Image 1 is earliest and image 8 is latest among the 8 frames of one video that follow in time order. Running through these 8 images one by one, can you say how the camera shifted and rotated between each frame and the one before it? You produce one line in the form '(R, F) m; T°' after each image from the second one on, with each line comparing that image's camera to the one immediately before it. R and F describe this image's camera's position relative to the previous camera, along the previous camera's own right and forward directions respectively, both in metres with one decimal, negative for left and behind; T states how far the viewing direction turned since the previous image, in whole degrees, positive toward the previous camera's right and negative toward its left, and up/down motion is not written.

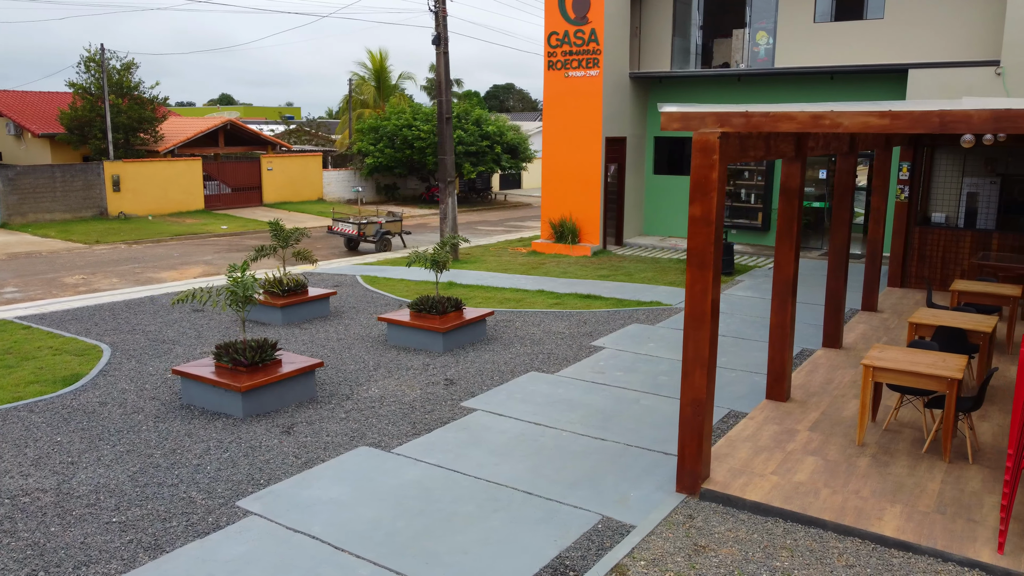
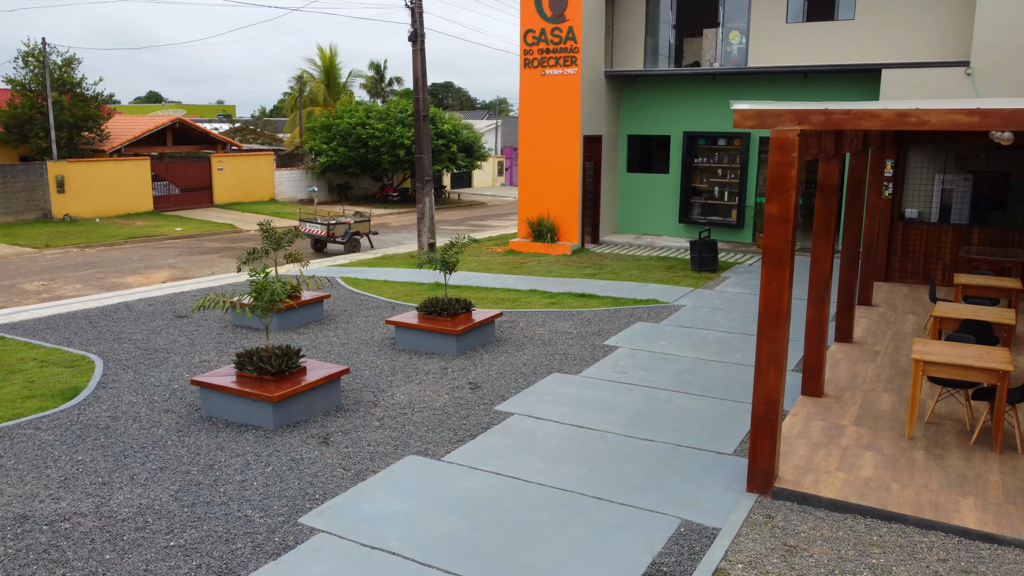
(-0.9, +0.2) m; +5°
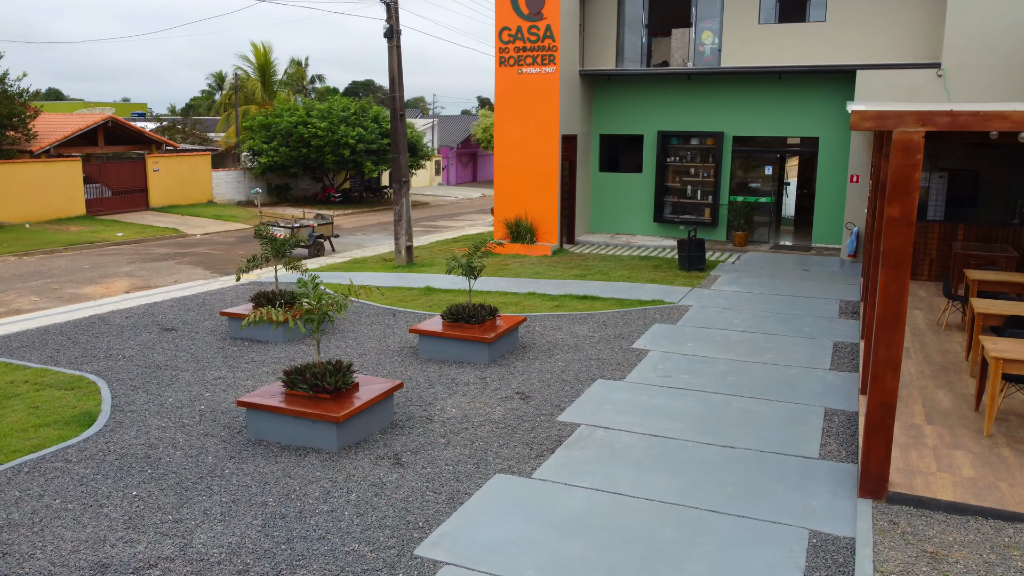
(-1.3, +0.4) m; +6°
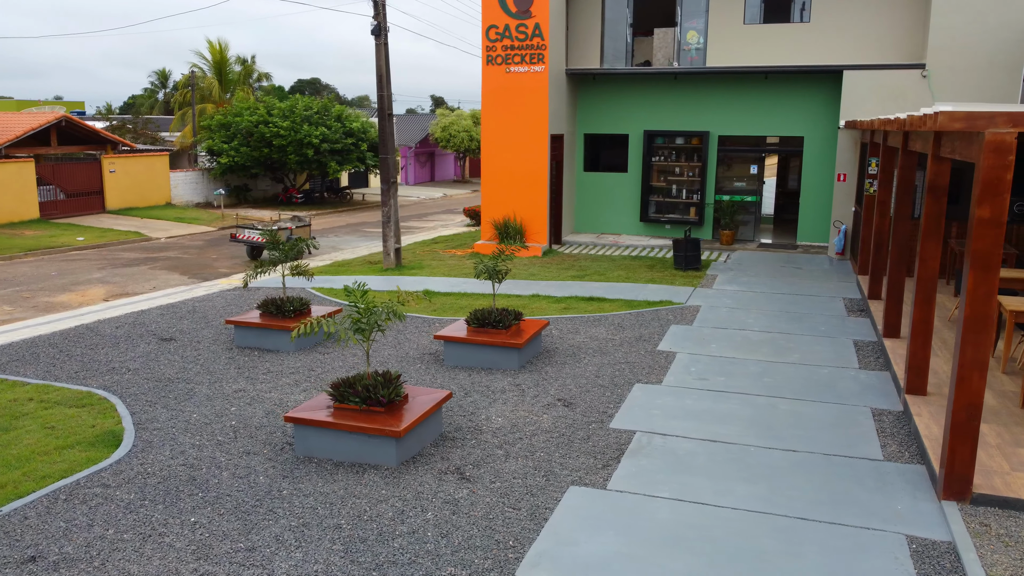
(-0.9, +0.2) m; +4°
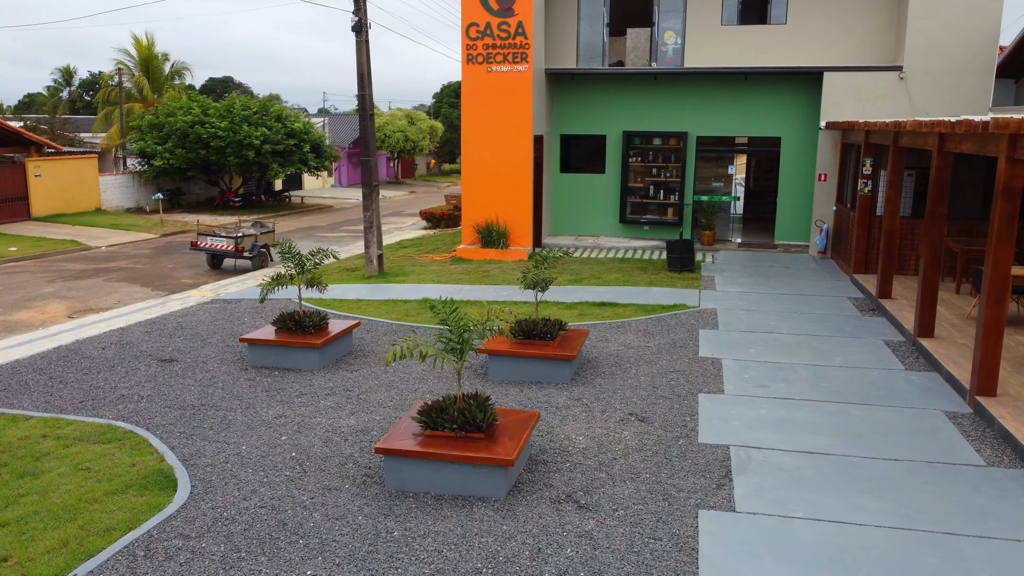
(-1.4, +0.5) m; +6°
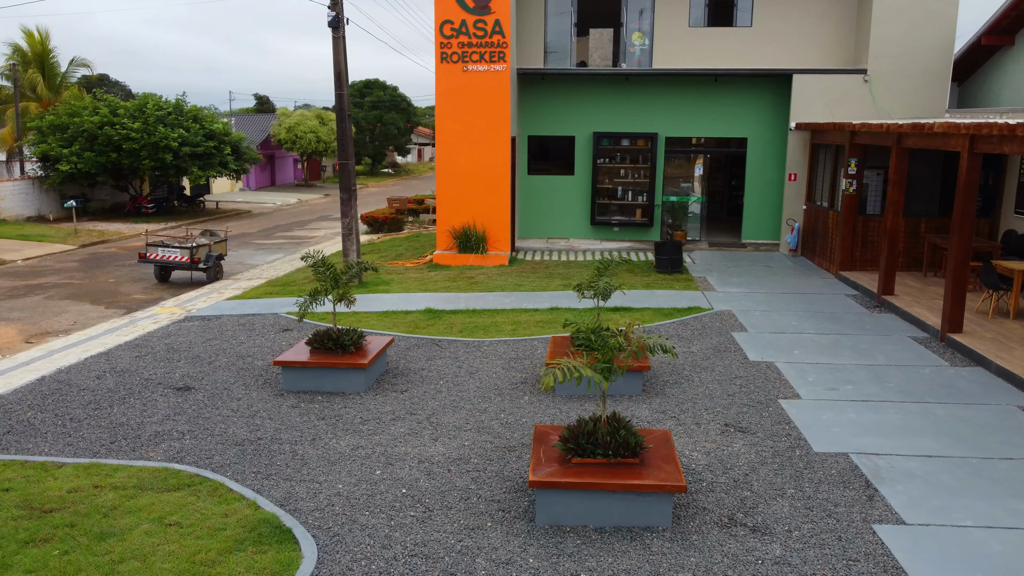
(-1.8, +0.6) m; +8°
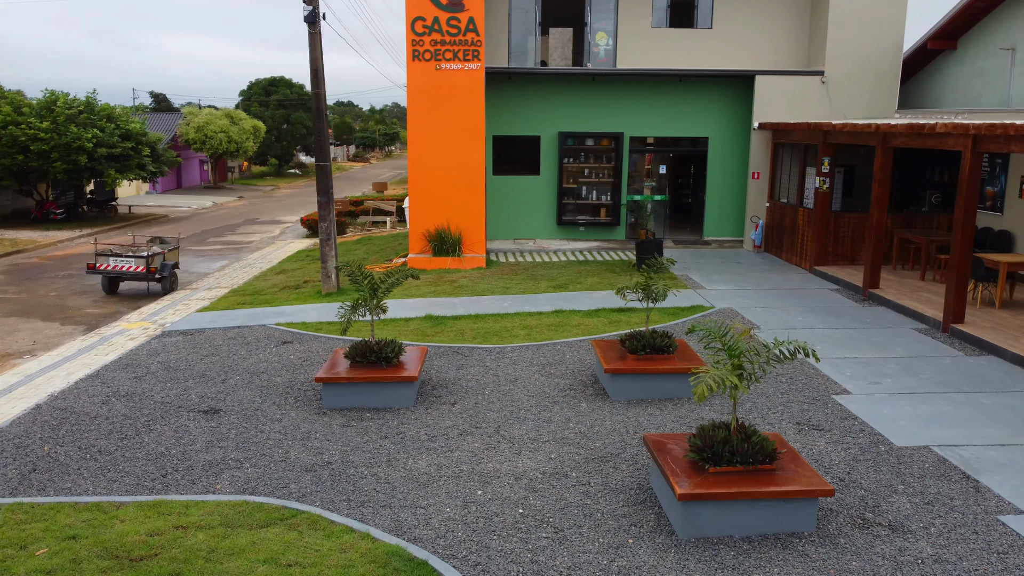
(-1.5, +0.3) m; +7°
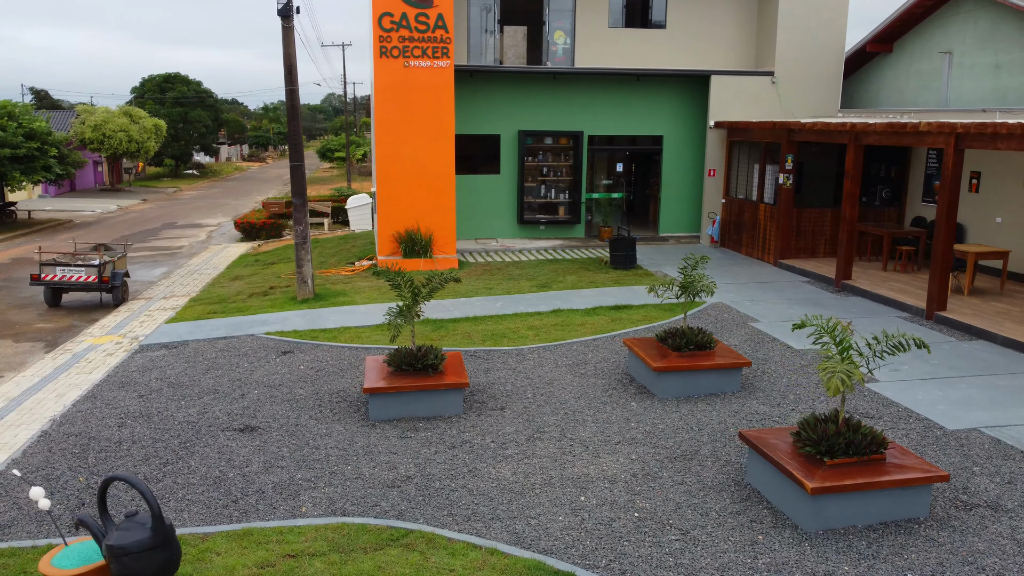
(-1.5, +0.2) m; +8°
